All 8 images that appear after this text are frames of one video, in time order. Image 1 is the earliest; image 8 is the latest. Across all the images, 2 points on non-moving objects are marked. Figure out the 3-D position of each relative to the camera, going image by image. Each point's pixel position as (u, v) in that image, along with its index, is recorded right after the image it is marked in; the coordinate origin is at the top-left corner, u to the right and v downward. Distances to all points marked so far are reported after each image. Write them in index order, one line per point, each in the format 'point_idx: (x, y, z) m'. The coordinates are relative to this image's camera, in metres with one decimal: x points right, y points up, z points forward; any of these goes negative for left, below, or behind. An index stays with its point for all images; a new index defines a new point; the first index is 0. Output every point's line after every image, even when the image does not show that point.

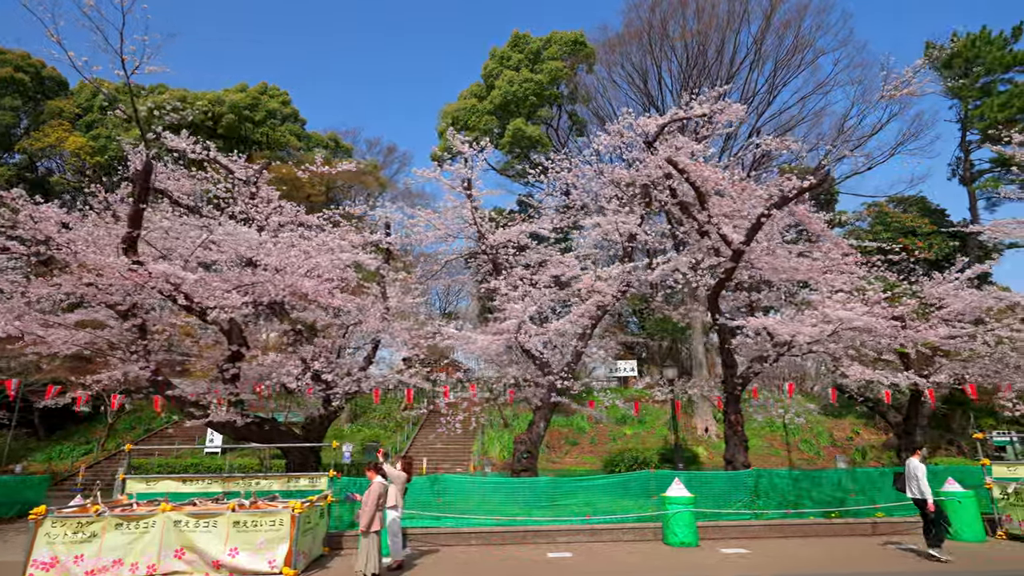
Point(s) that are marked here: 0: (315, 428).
0: (-3.3, -2.3, +11.8) m
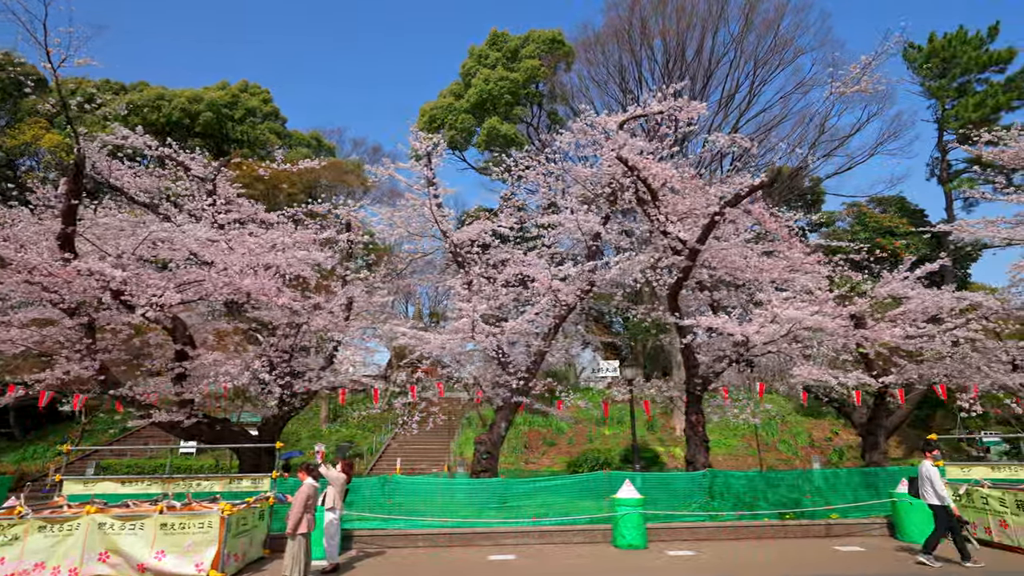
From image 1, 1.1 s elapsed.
0: (-4.0, -2.3, +11.6) m
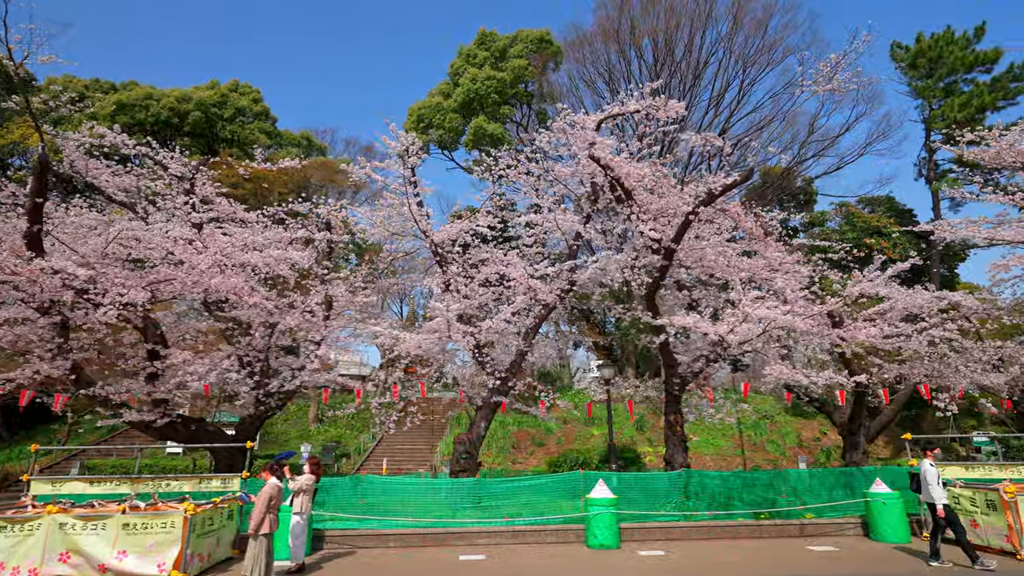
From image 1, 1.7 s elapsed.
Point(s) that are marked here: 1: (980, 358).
0: (-4.3, -2.3, +11.6) m
1: (+8.2, -1.2, +12.5) m
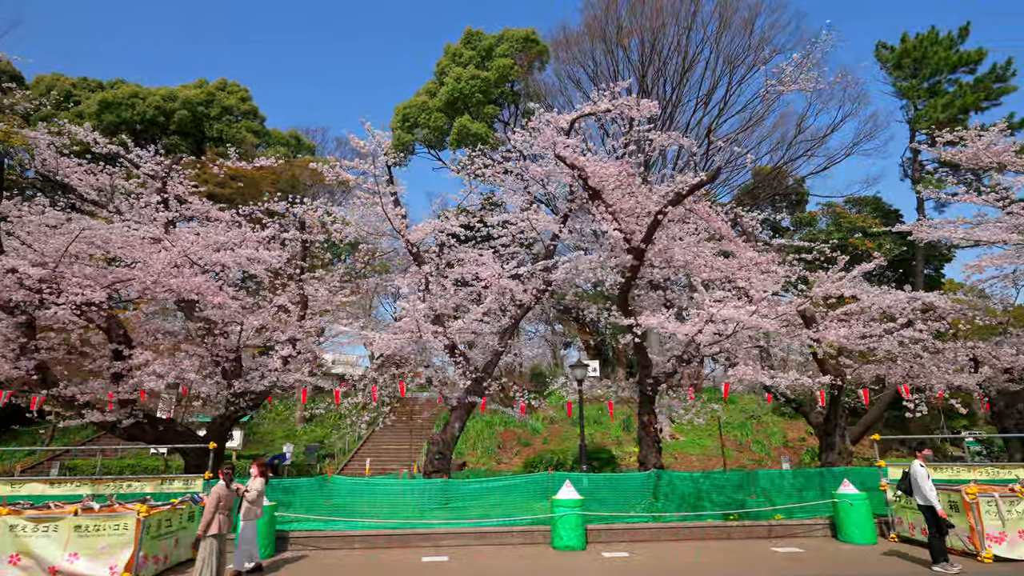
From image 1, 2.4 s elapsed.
0: (-4.8, -2.3, +11.5) m
1: (+7.7, -1.2, +12.5) m
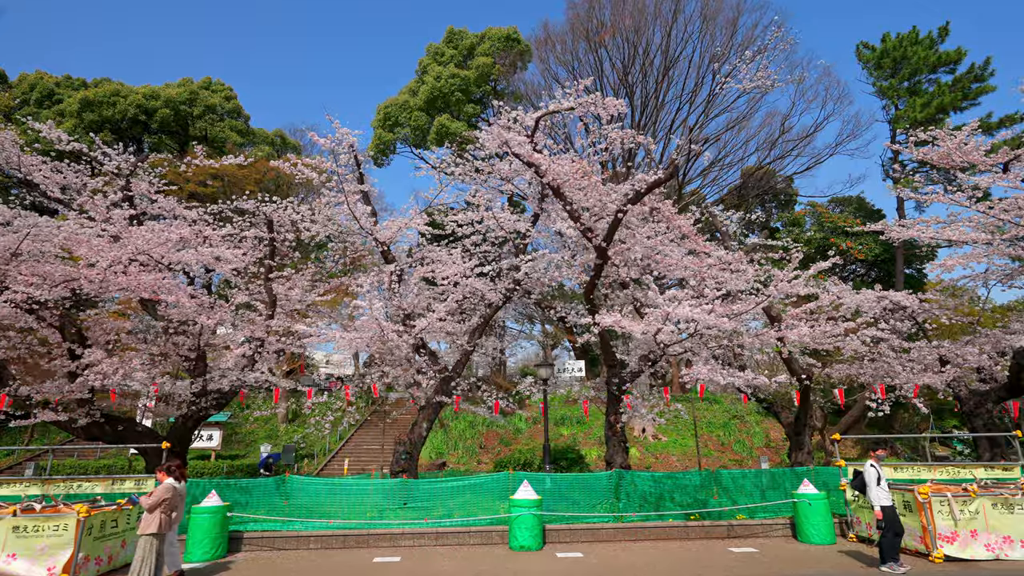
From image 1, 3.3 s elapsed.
0: (-5.4, -2.3, +11.5) m
1: (+7.2, -1.2, +12.5) m
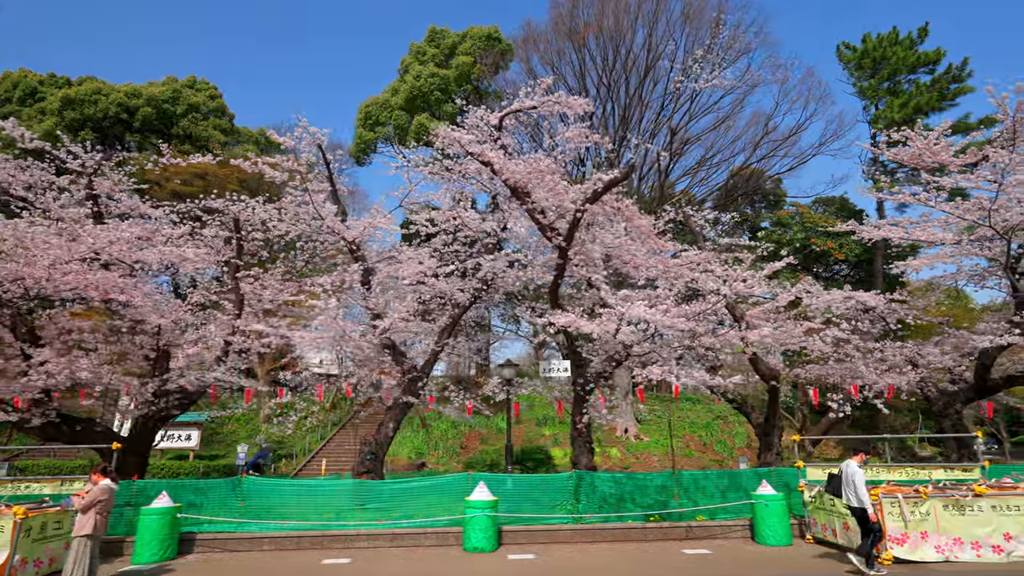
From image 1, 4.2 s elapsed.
0: (-5.9, -2.3, +11.4) m
1: (+6.6, -1.2, +12.4) m
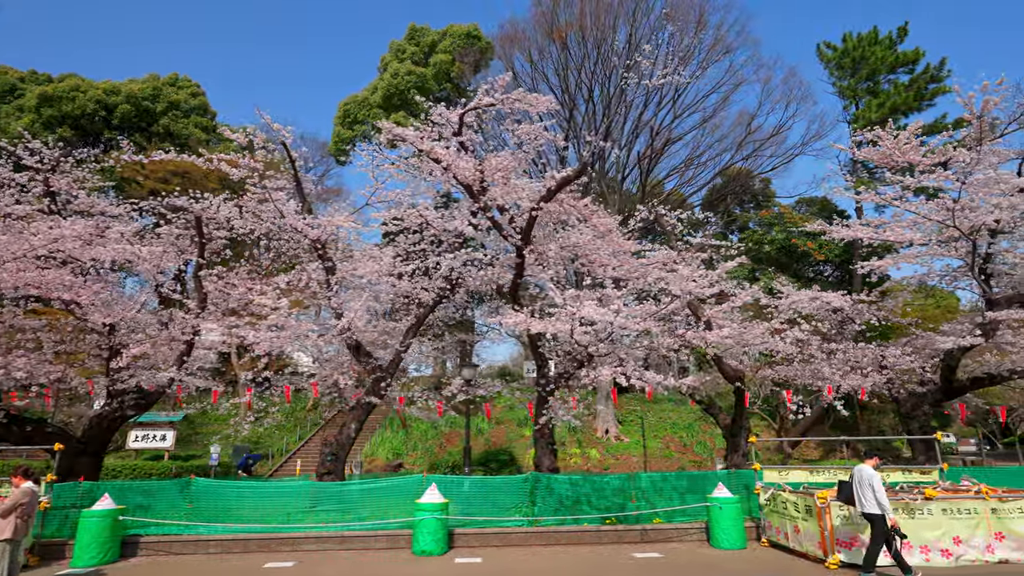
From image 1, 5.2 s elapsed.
0: (-6.6, -2.2, +11.2) m
1: (+5.9, -1.2, +12.3) m
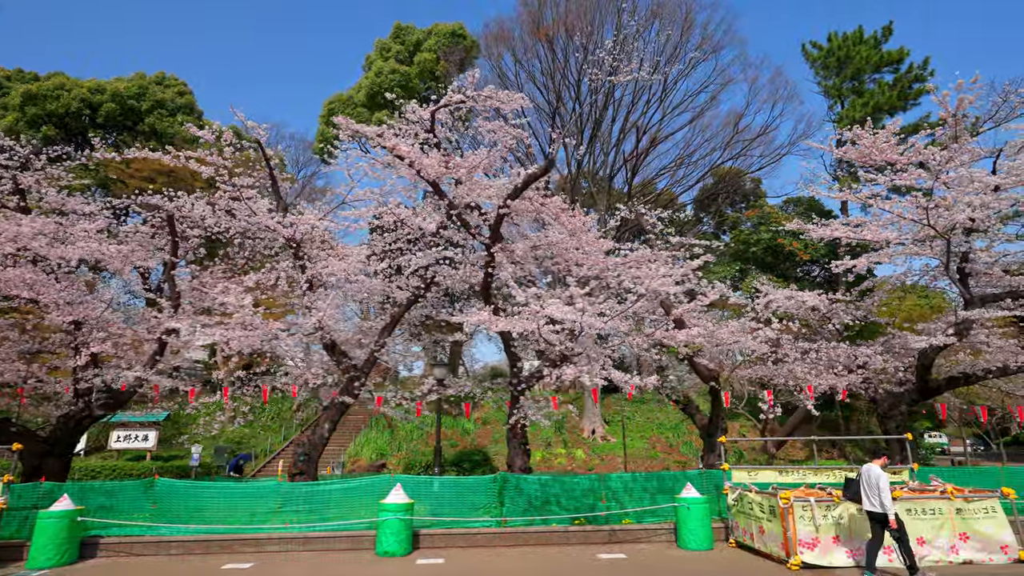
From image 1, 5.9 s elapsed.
0: (-7.0, -2.2, +11.1) m
1: (+5.5, -1.2, +12.3) m
